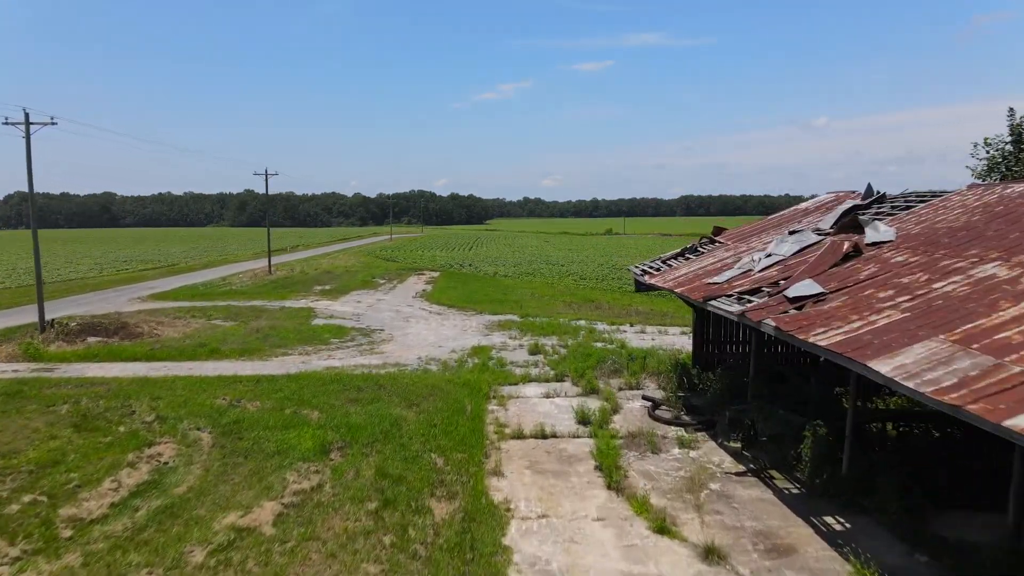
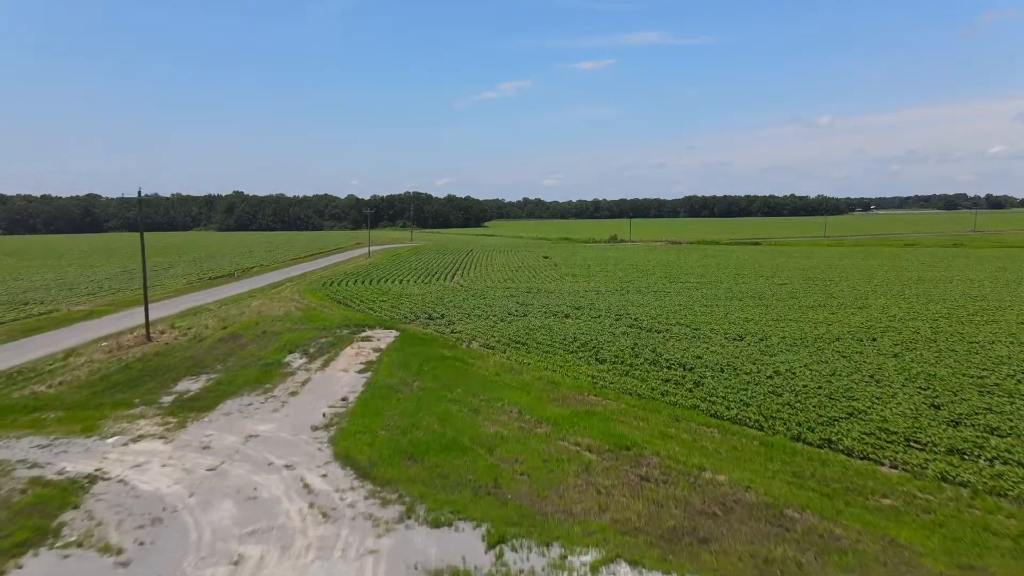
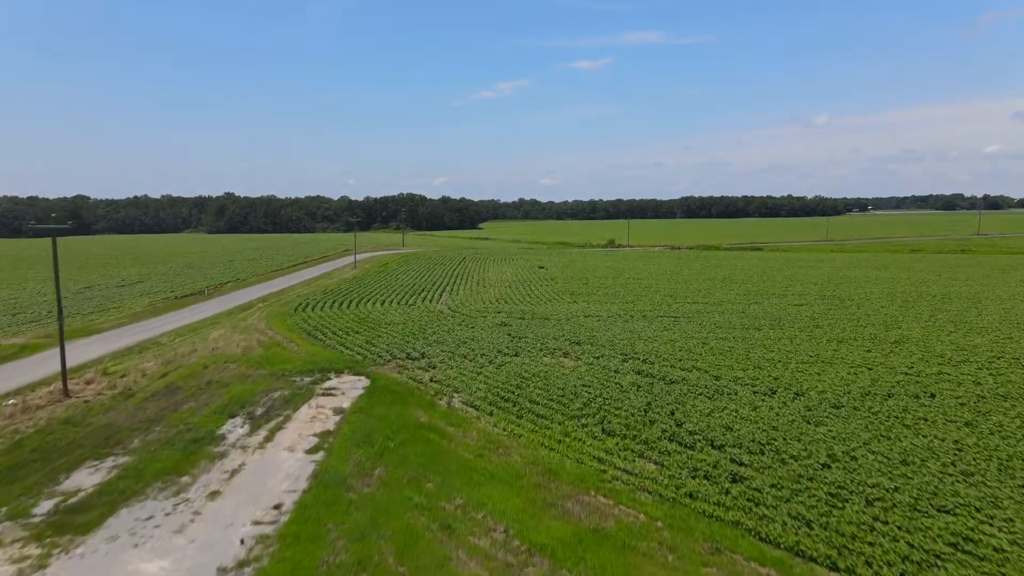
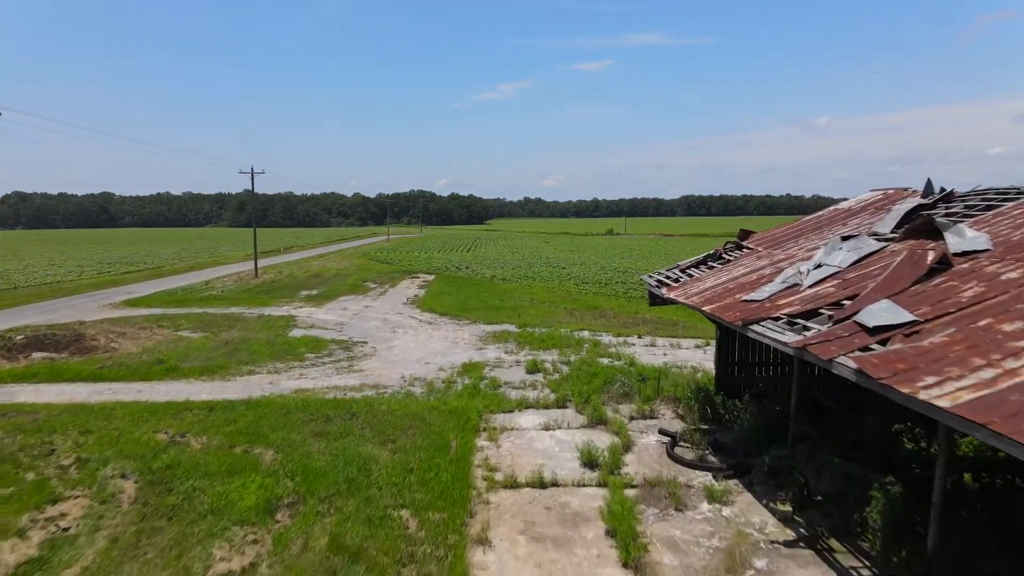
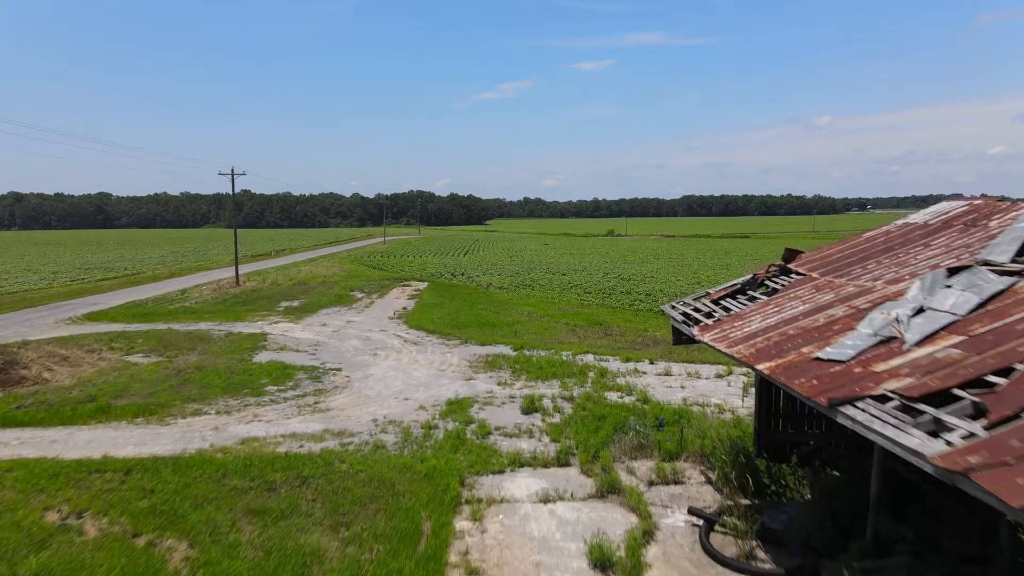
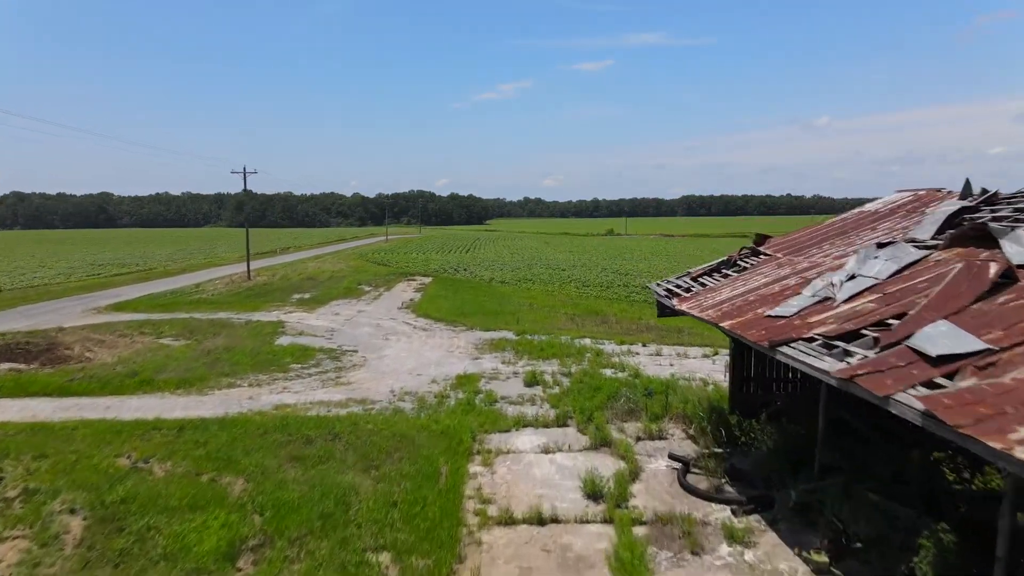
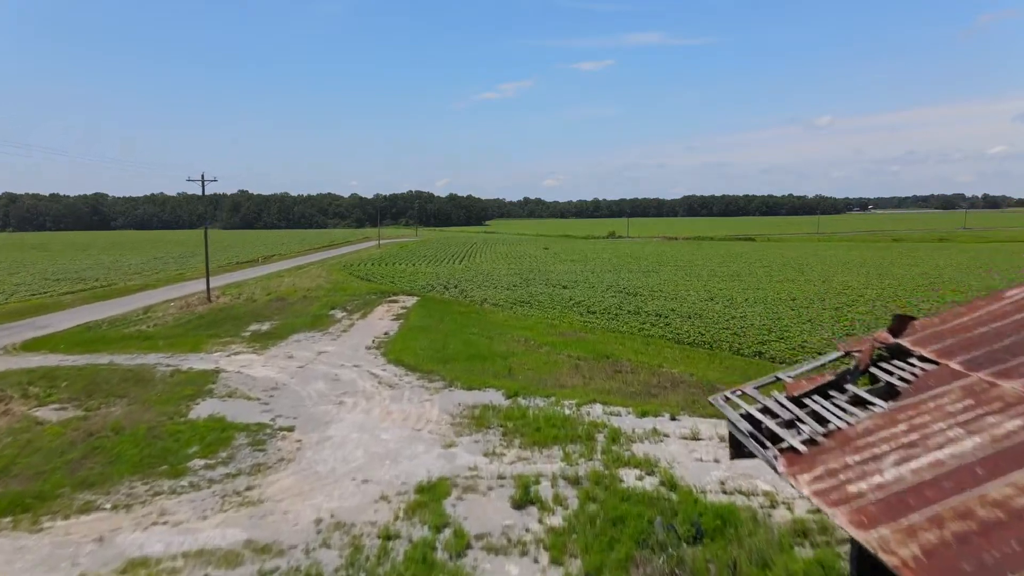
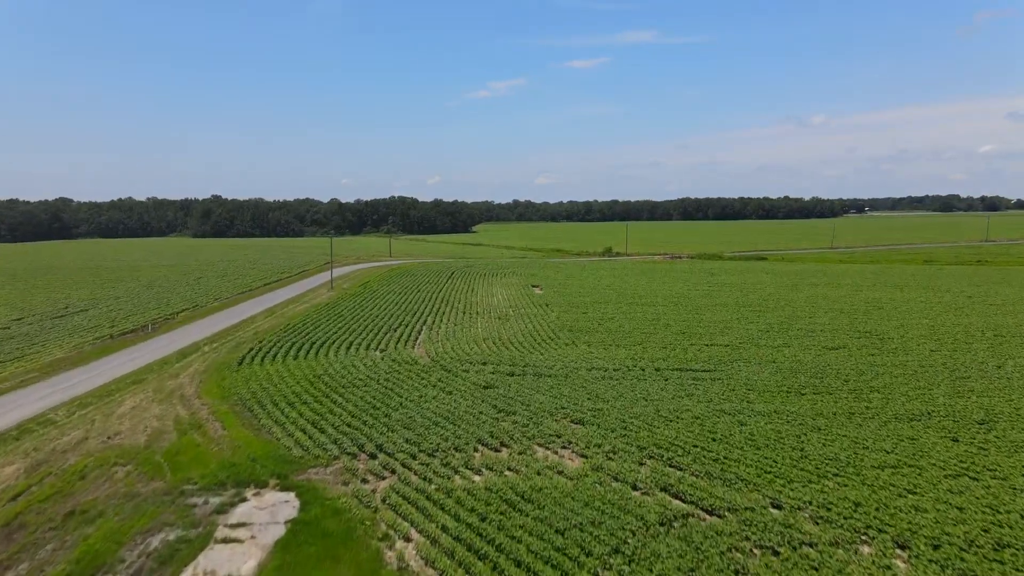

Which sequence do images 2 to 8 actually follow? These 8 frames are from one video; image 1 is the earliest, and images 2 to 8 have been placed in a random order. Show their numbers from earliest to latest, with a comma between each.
4, 6, 5, 7, 2, 3, 8
